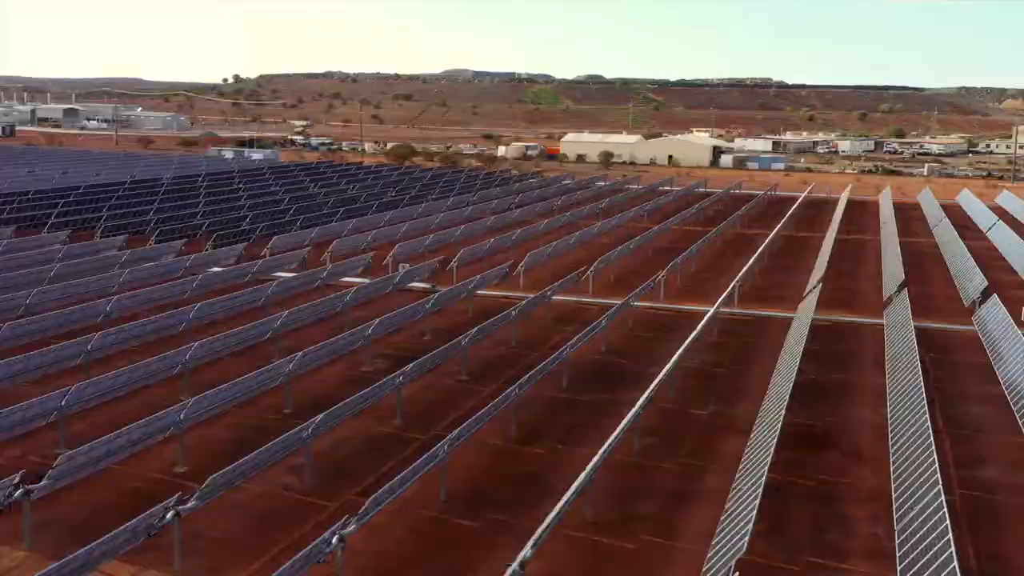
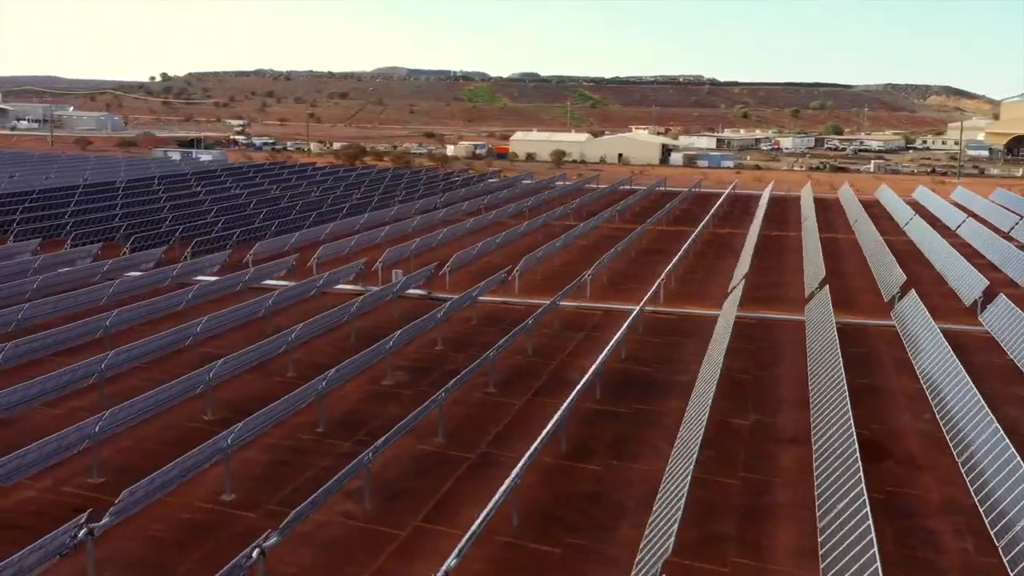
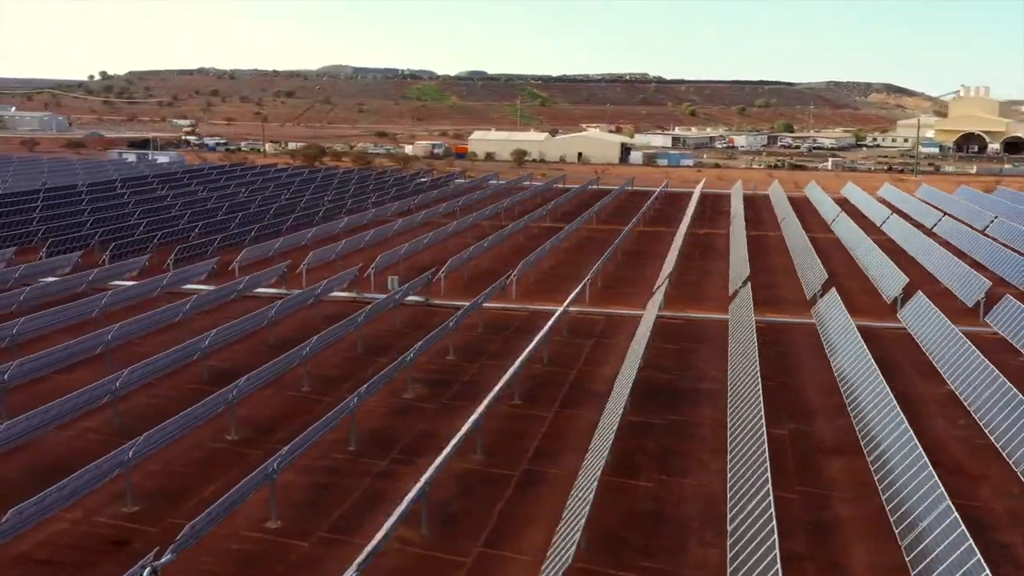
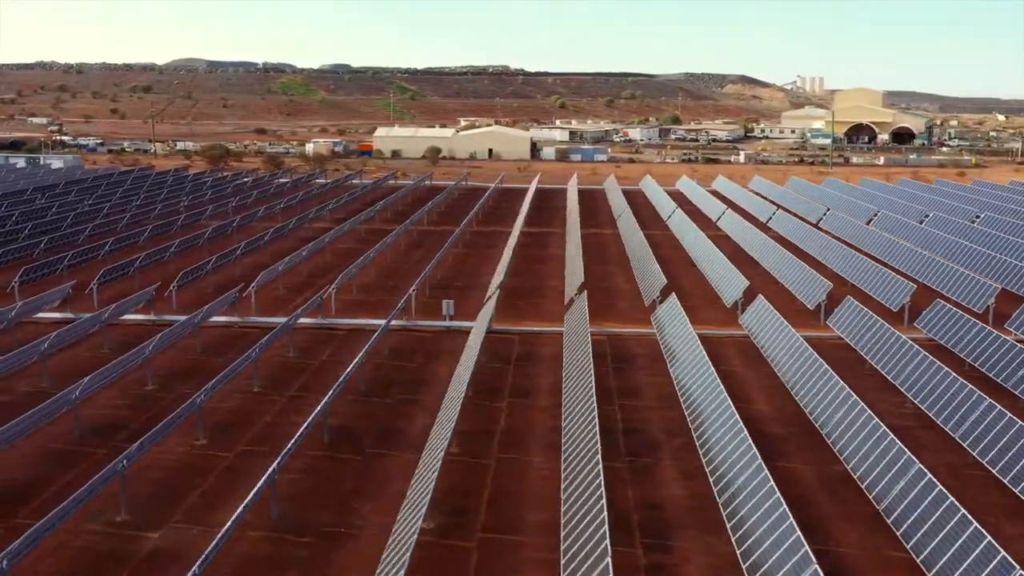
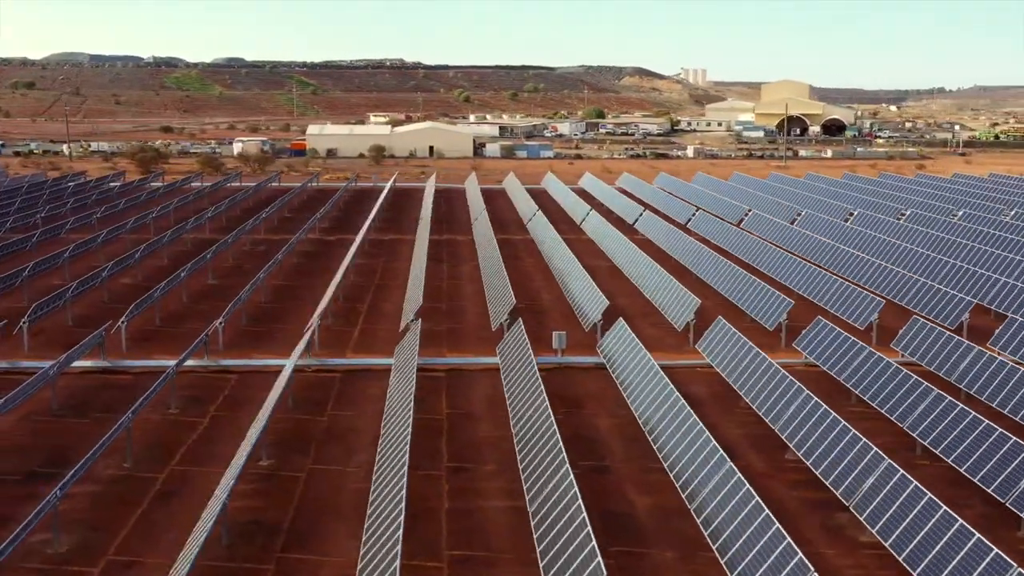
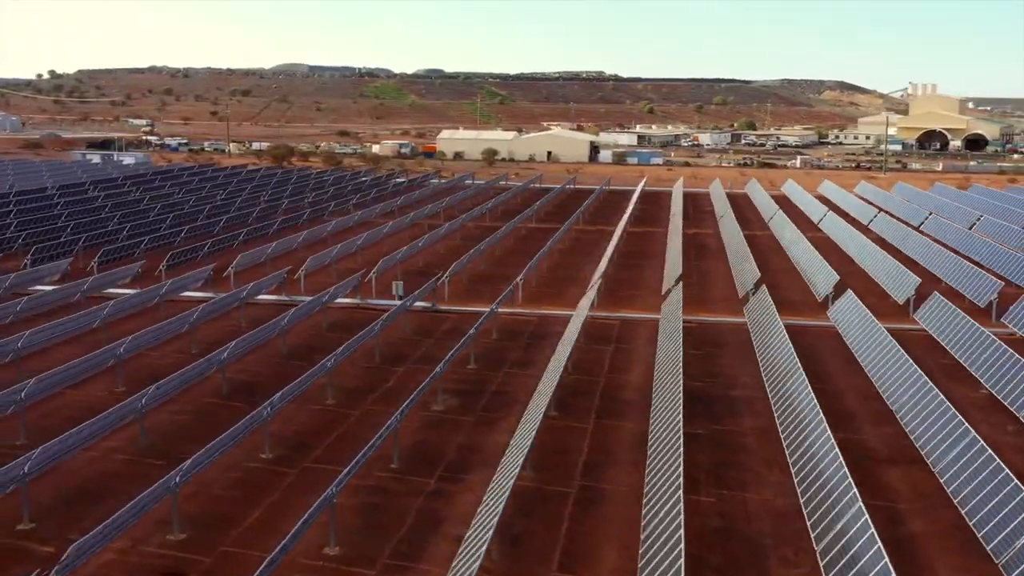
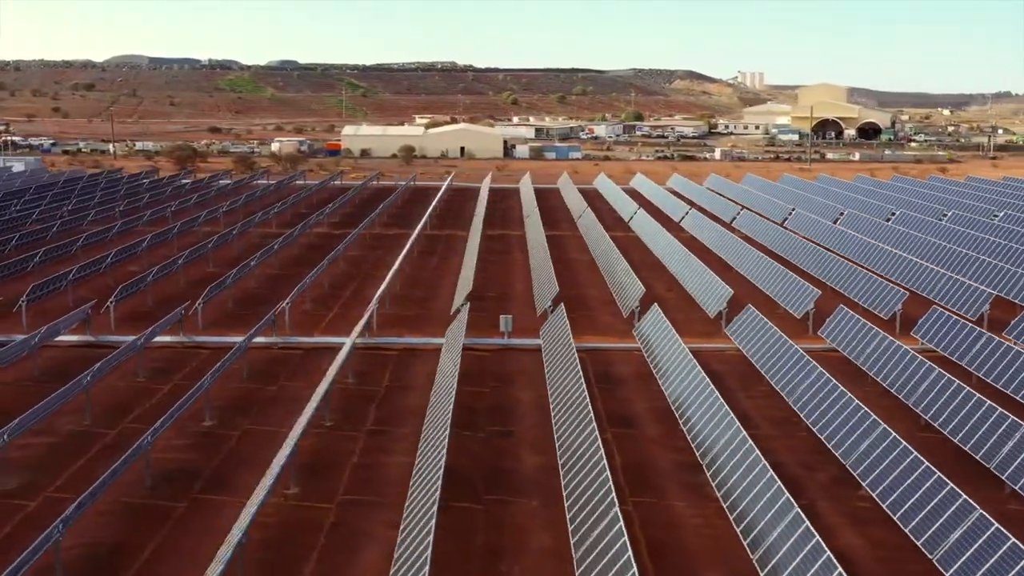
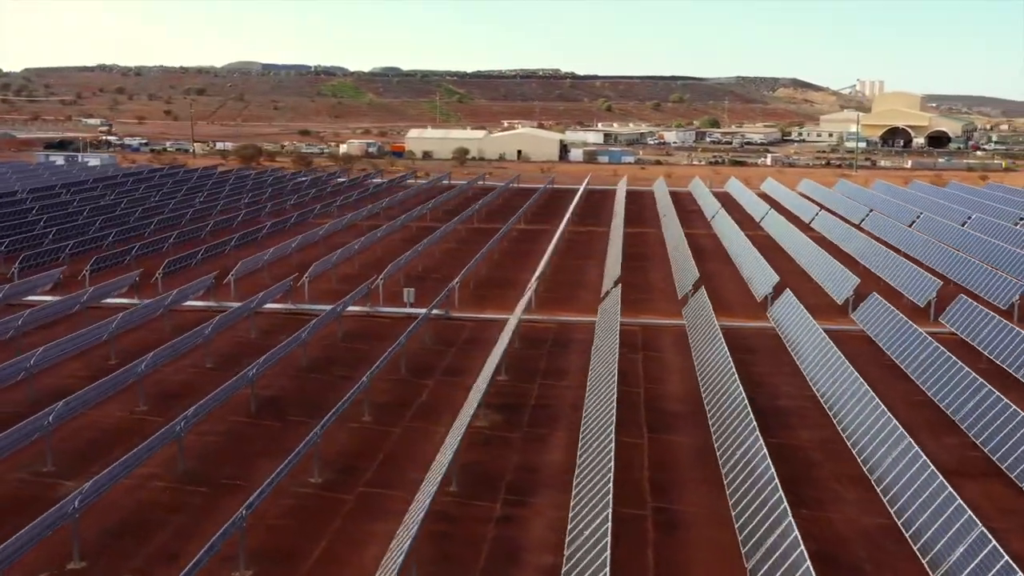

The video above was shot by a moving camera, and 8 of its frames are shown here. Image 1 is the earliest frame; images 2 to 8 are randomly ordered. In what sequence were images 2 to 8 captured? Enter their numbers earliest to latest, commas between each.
2, 3, 6, 8, 4, 7, 5
